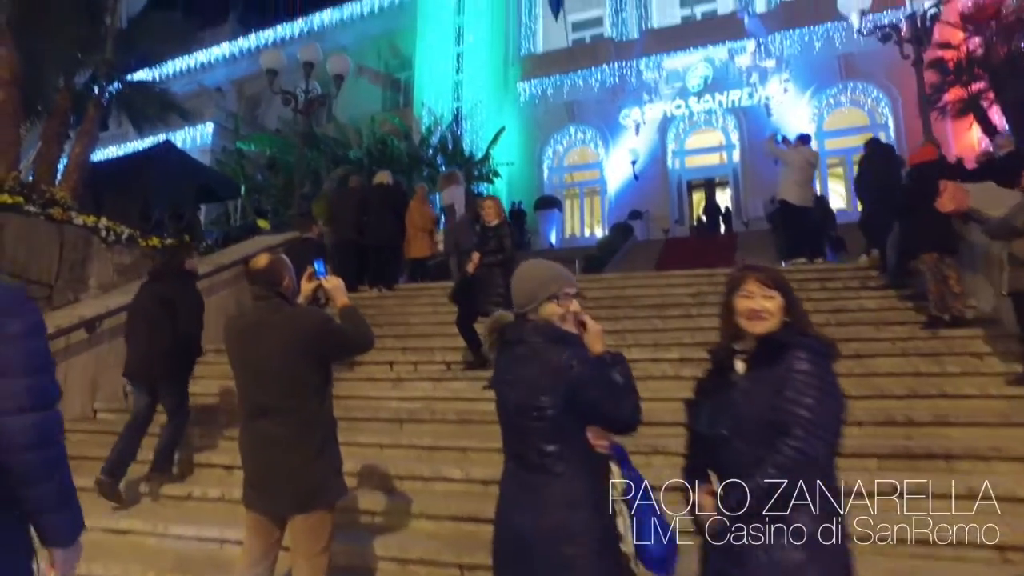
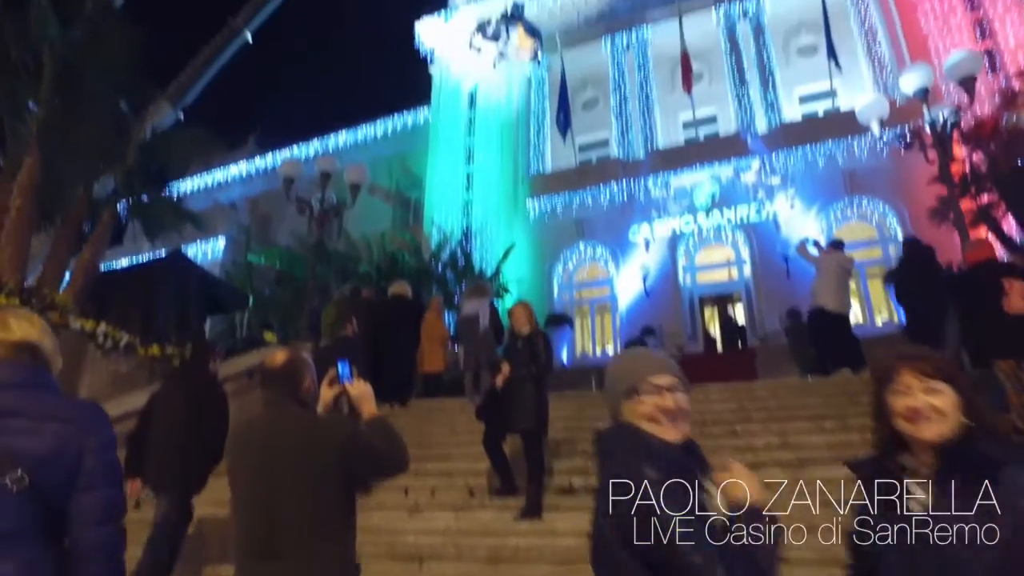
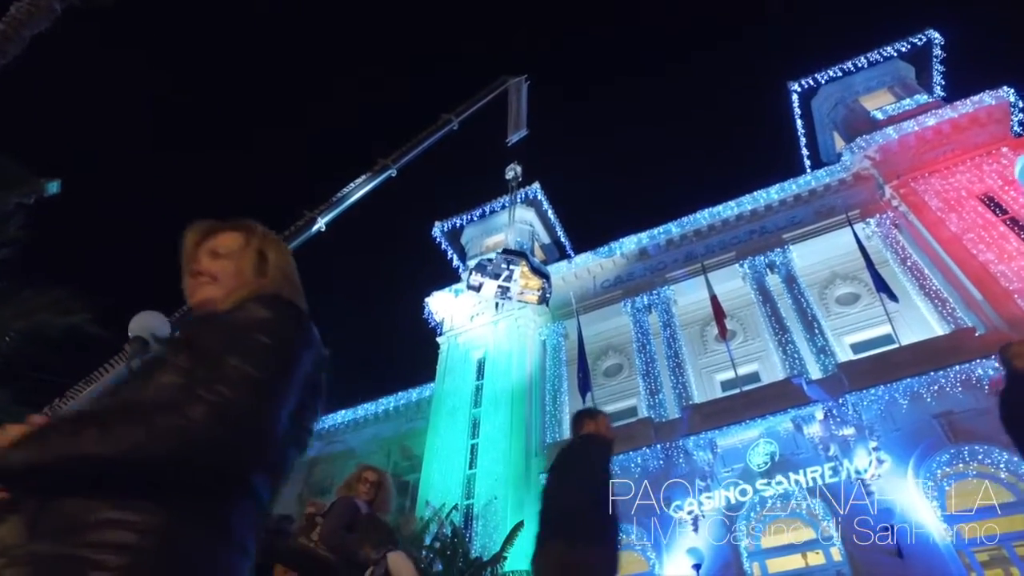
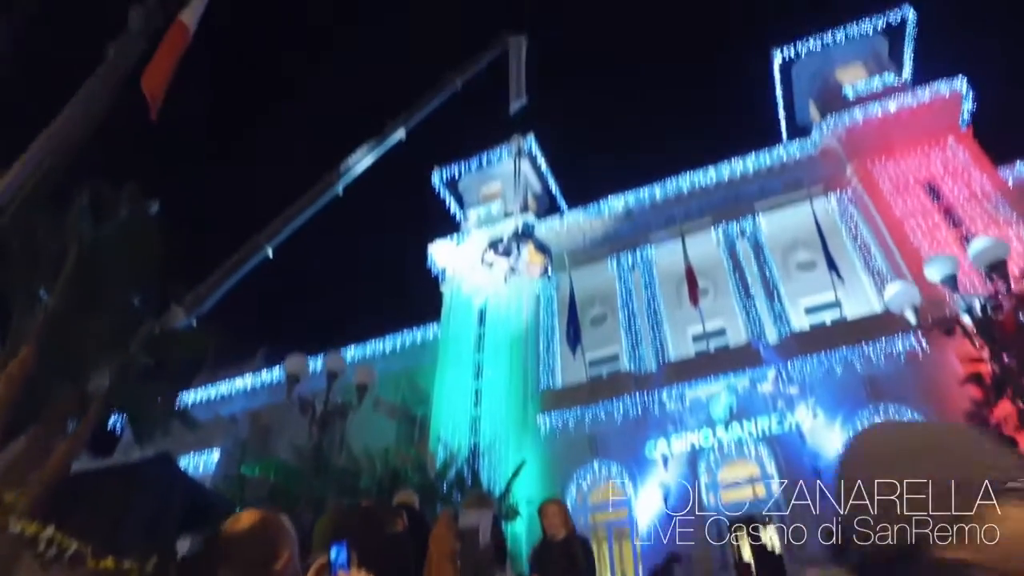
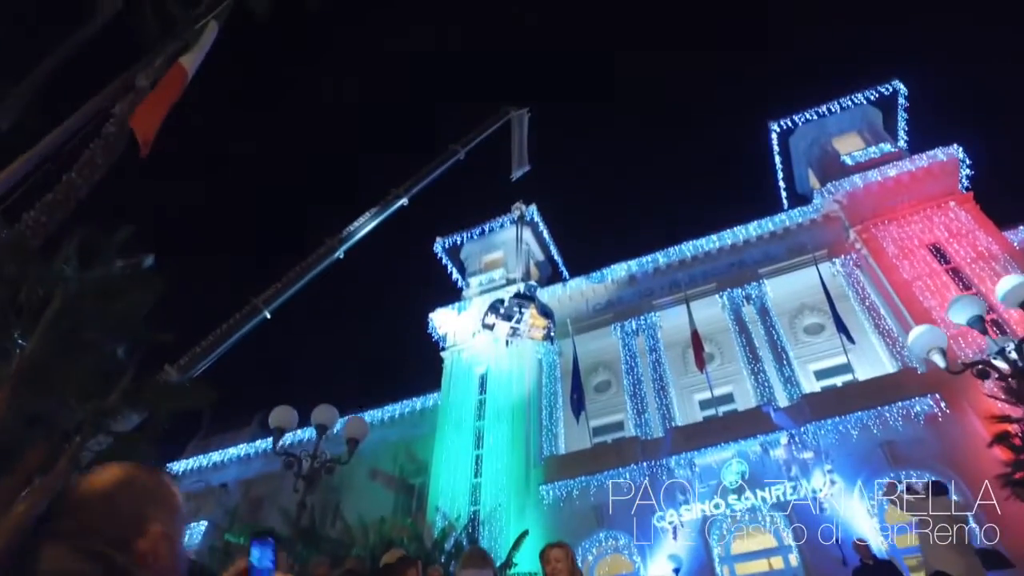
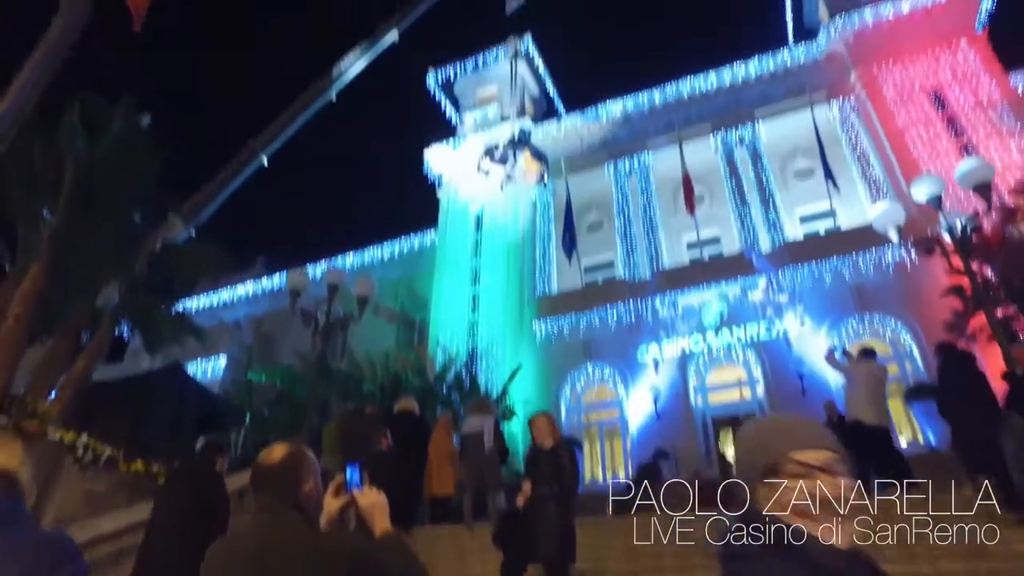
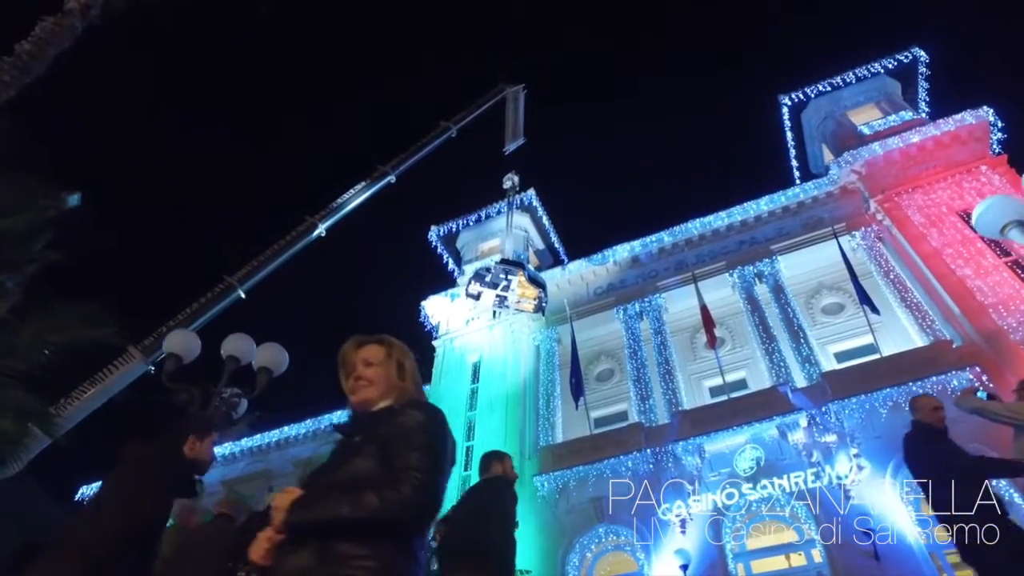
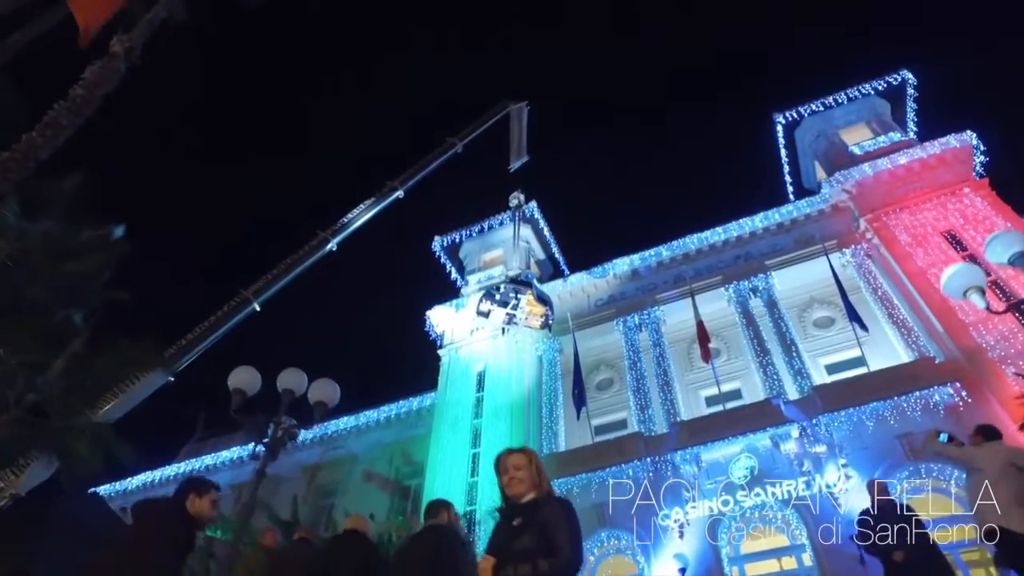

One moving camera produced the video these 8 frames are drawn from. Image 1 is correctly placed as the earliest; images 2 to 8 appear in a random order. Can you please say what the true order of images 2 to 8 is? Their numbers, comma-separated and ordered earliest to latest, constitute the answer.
2, 6, 4, 5, 8, 7, 3
